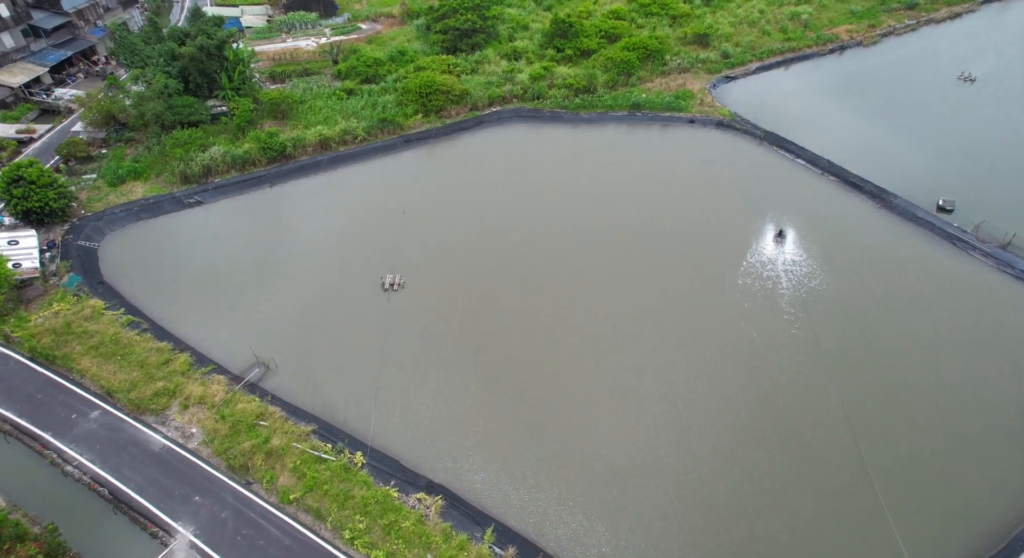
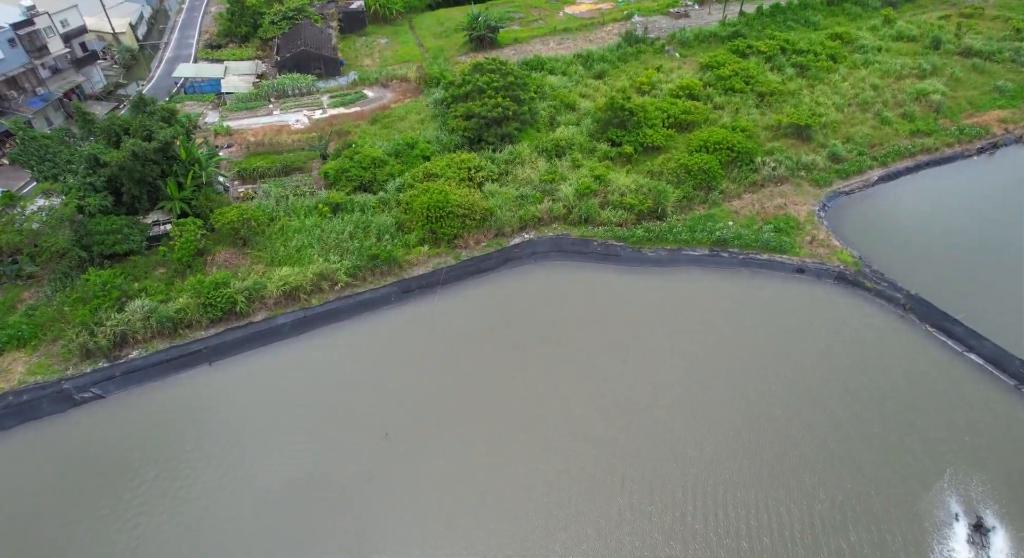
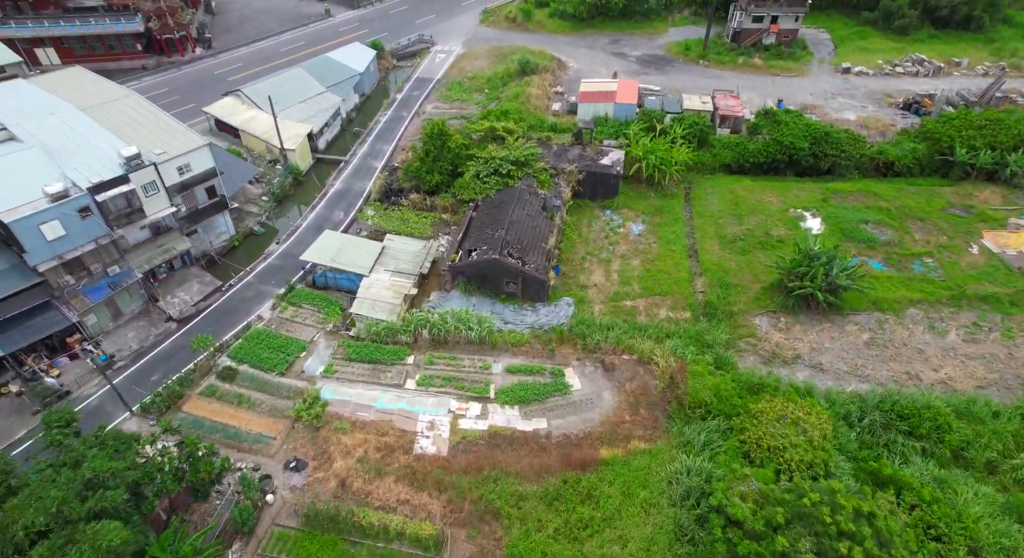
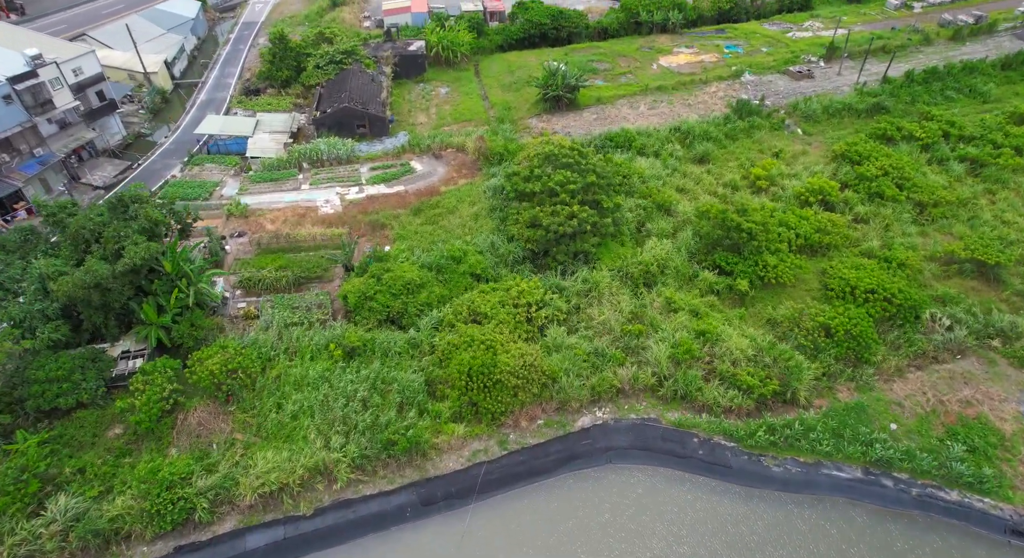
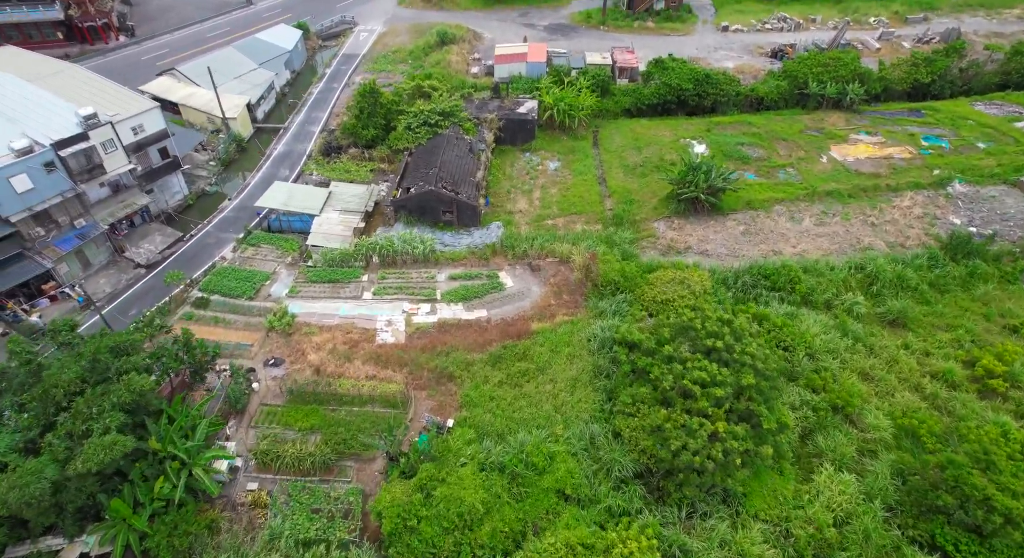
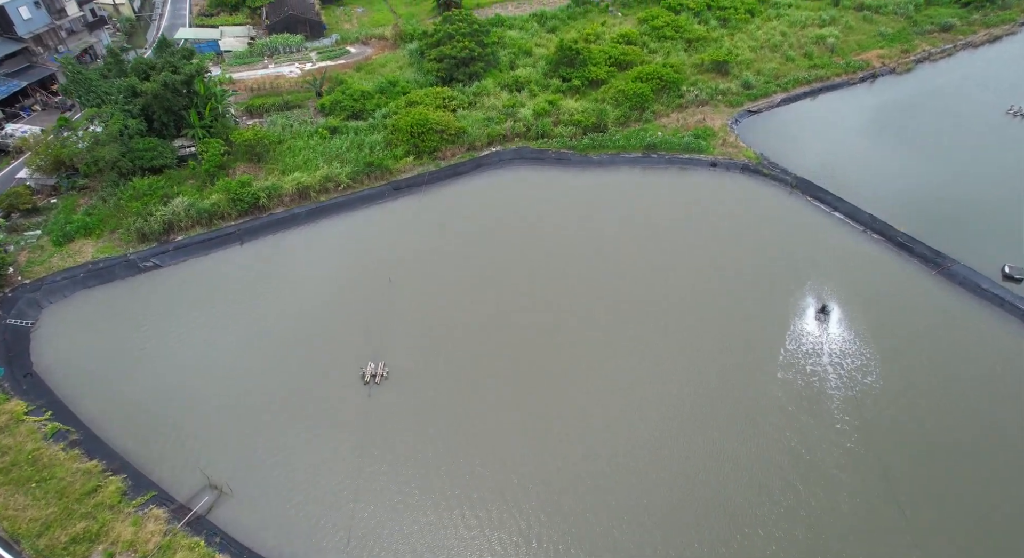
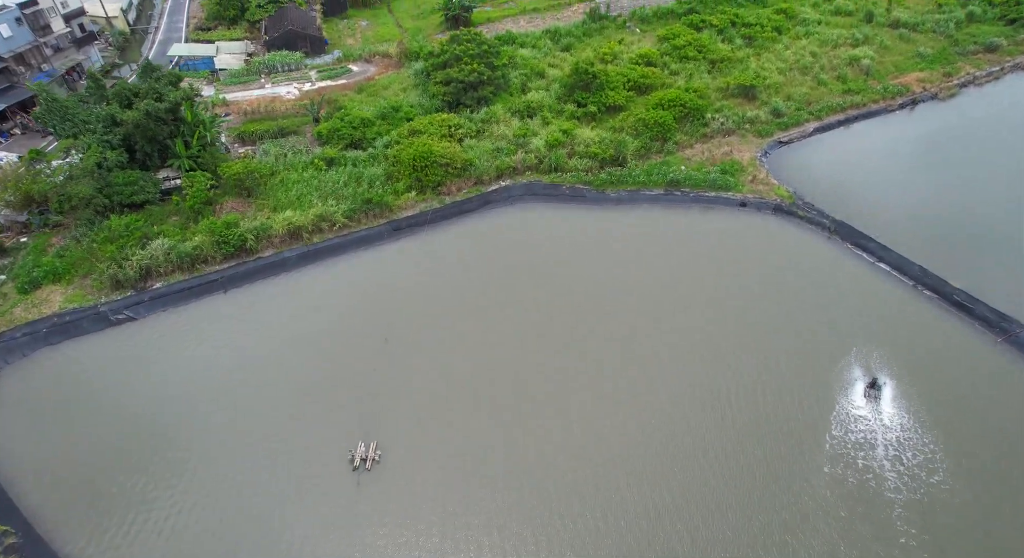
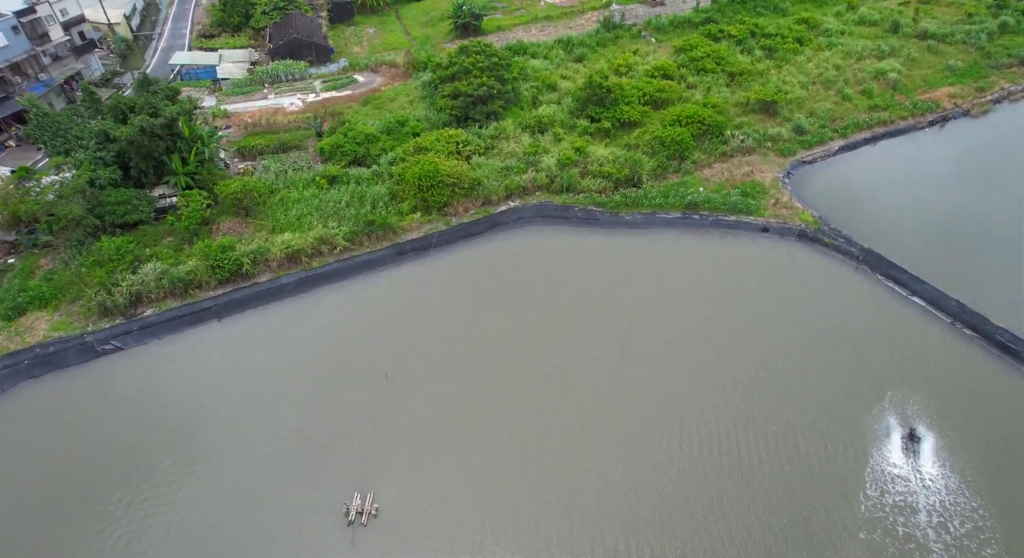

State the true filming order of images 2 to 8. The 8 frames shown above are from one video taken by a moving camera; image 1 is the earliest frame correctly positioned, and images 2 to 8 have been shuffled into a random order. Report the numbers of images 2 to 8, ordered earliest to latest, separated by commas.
6, 7, 8, 2, 4, 5, 3
